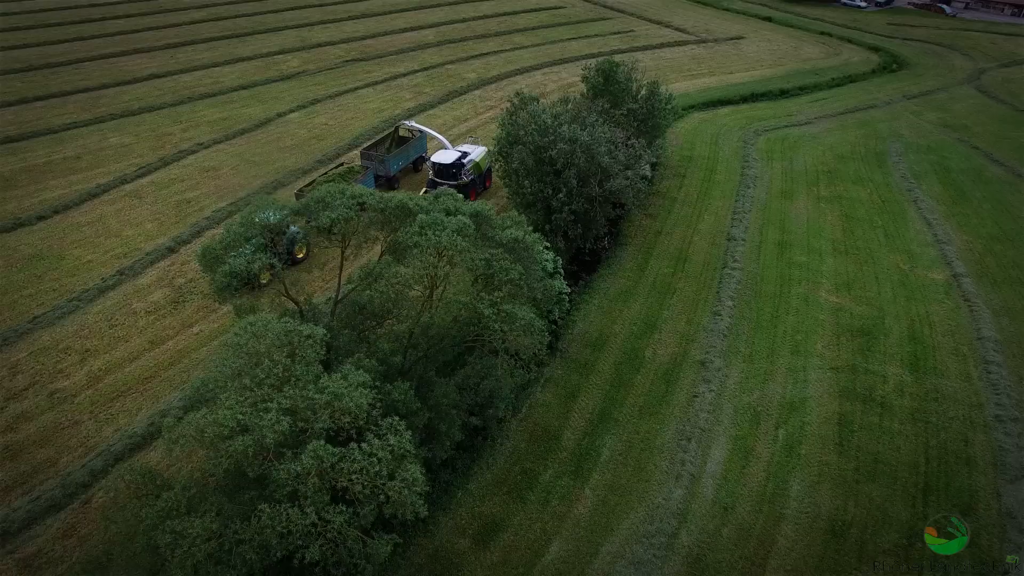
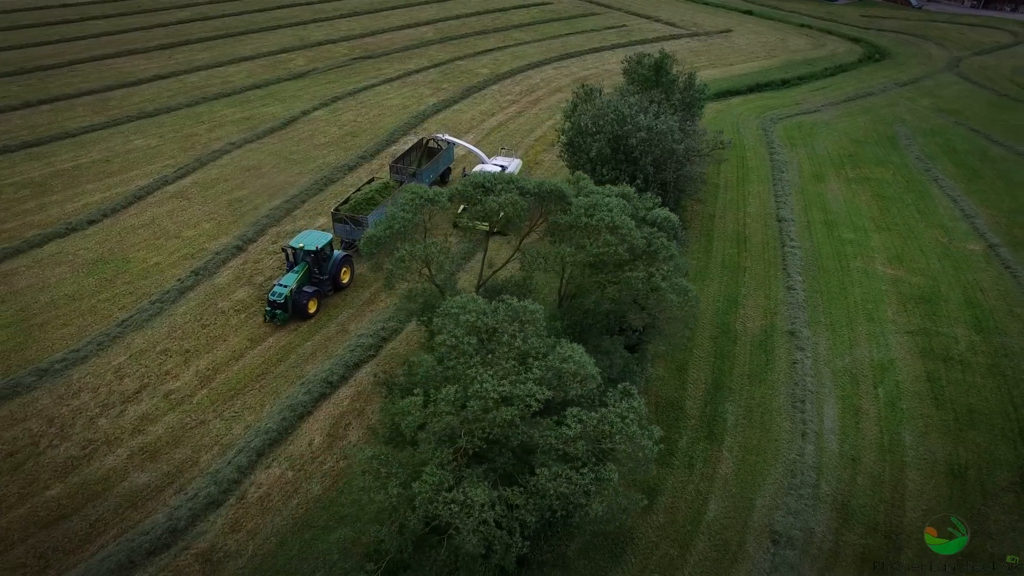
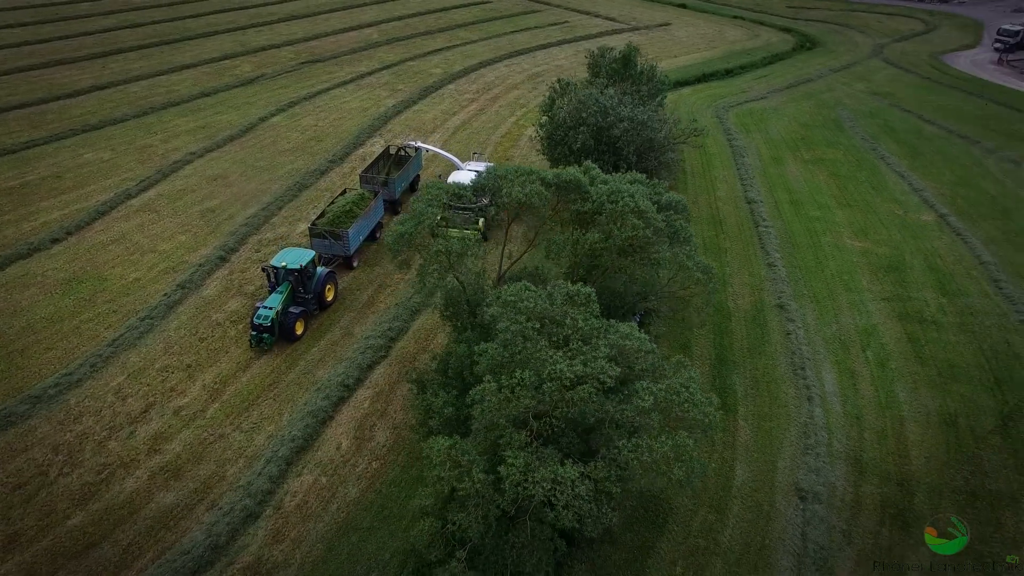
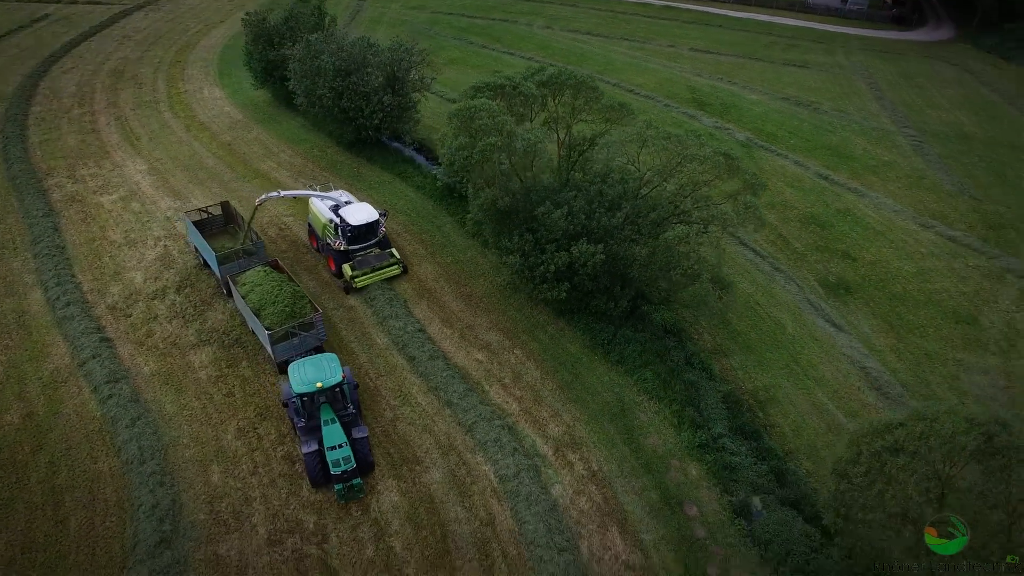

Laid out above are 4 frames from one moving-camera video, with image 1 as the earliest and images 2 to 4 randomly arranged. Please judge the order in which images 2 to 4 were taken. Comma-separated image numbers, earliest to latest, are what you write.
2, 3, 4
